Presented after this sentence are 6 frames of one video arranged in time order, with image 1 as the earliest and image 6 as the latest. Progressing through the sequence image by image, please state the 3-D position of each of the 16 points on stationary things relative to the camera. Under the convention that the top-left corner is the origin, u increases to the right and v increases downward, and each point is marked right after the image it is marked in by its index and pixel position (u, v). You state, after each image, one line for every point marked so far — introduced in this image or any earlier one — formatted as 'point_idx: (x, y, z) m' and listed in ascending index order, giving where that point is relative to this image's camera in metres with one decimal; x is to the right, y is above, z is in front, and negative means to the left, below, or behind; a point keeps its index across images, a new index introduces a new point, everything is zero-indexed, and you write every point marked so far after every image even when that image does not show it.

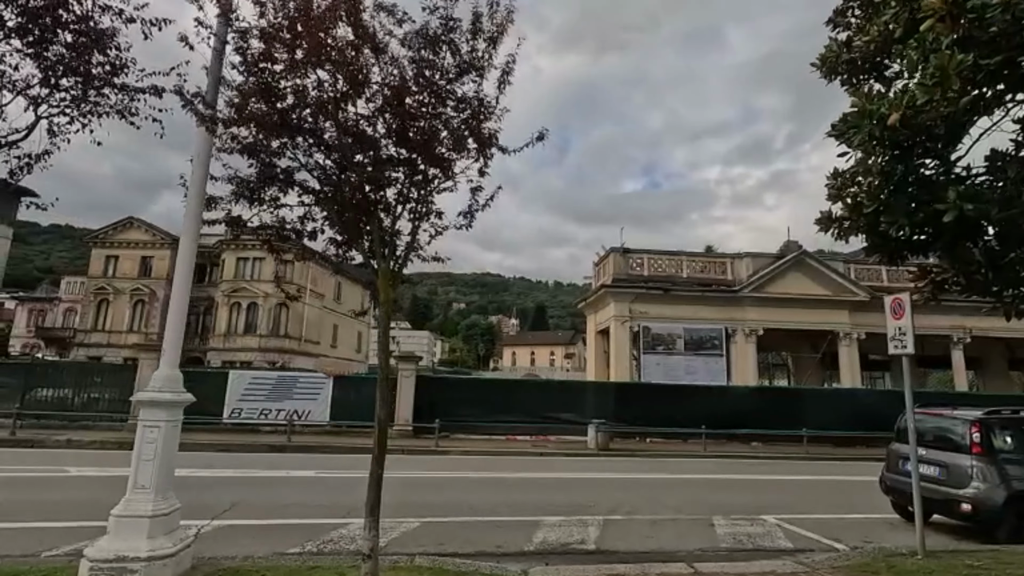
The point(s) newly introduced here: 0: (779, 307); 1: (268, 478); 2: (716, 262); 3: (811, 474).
0: (+9.4, -0.7, +19.0) m
1: (-4.1, -3.2, +9.1) m
2: (+7.3, +0.9, +19.4) m
3: (+6.9, -4.3, +12.3) m
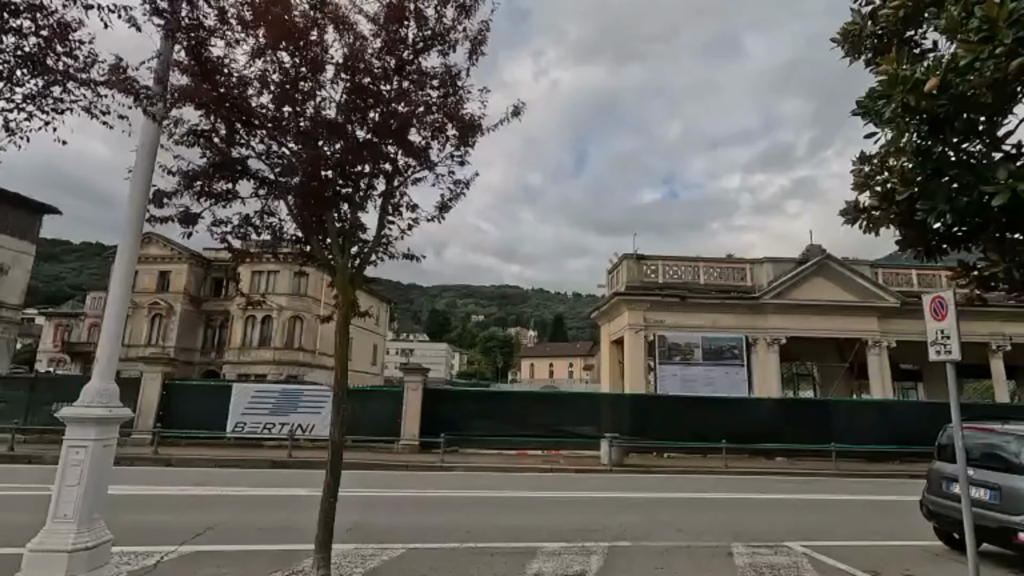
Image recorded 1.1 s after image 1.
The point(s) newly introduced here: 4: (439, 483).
0: (+9.7, -0.9, +18.0) m
1: (-4.1, -3.4, +8.6) m
2: (+7.7, +0.7, +18.6) m
3: (+7.0, -4.4, +11.4) m
4: (-1.5, -4.1, +11.3) m
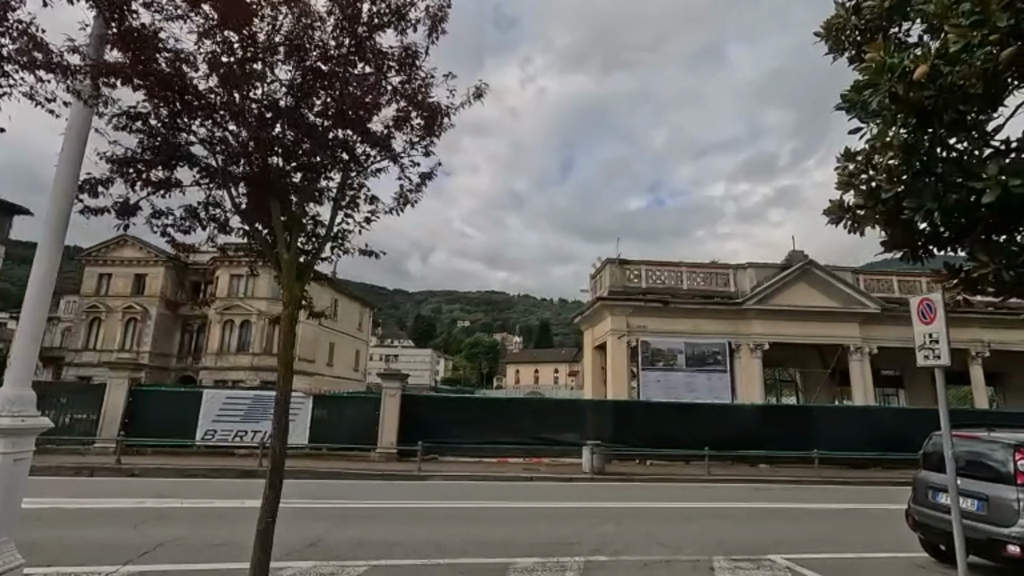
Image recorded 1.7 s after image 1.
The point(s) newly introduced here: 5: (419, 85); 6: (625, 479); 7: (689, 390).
0: (+9.1, -1.1, +18.0) m
1: (-4.5, -3.4, +8.2) m
2: (+7.1, +0.5, +18.5) m
3: (+6.5, -4.5, +11.3) m
4: (-2.0, -4.2, +10.9) m
5: (-0.8, +1.7, +4.5) m
6: (+2.9, -5.0, +13.9) m
7: (+5.7, -3.3, +17.5) m
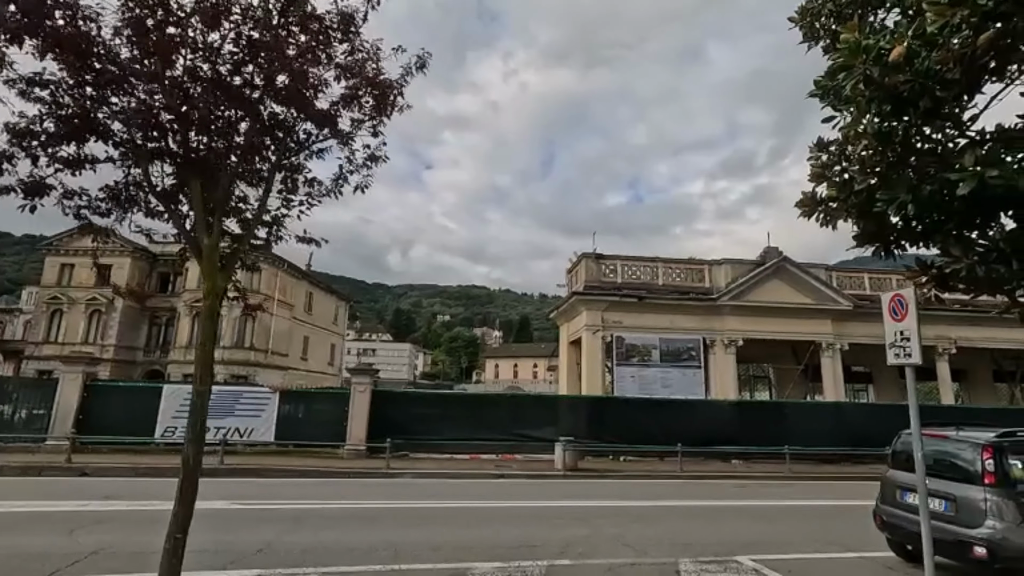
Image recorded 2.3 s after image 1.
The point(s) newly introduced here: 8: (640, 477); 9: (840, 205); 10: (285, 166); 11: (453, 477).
0: (+8.3, -0.9, +18.0) m
1: (-5.0, -3.2, +7.7) m
2: (+6.2, +0.7, +18.4) m
3: (+5.9, -4.4, +11.2) m
4: (-2.6, -4.0, +10.5) m
5: (-1.1, +1.8, +4.1) m
6: (+2.2, -4.8, +13.8) m
7: (+4.9, -3.2, +17.4) m
8: (+3.3, -4.9, +13.9) m
9: (+3.0, +0.8, +5.0) m
10: (-1.6, +0.9, +3.9) m
11: (-1.5, -4.7, +13.3) m
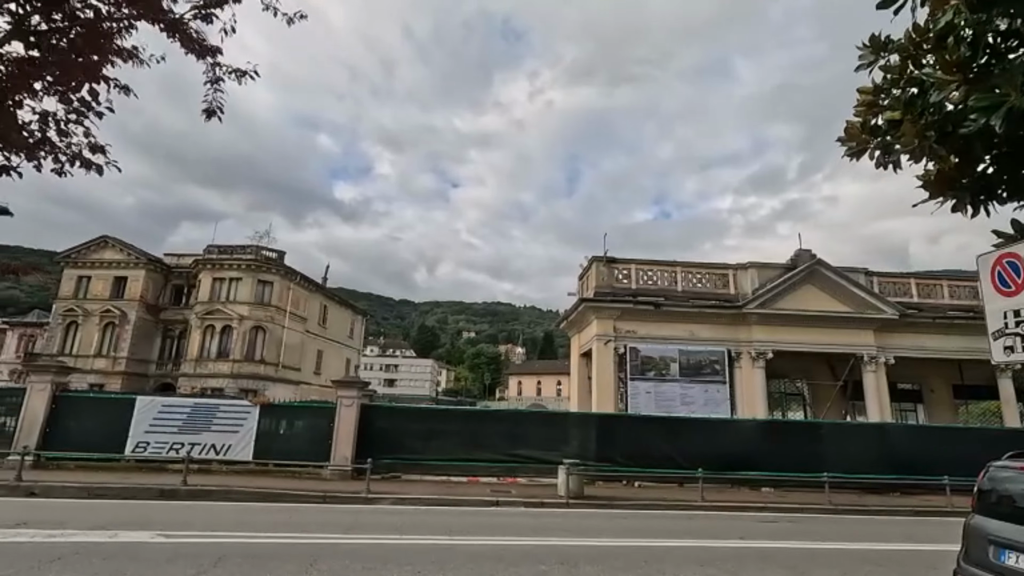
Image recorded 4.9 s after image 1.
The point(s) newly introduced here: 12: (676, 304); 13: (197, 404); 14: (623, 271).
0: (+8.4, -1.1, +16.2) m
1: (-5.4, -3.1, +6.5) m
2: (+6.3, +0.4, +16.7) m
3: (+5.7, -4.4, +9.4) m
4: (-2.8, -4.0, +9.1) m
5: (-1.6, +2.0, +2.8) m
6: (+2.1, -4.9, +12.1) m
7: (+5.0, -3.4, +15.7) m
8: (+3.2, -4.9, +12.1) m
9: (+2.5, +1.0, +3.5) m
10: (-2.2, +1.1, +2.6) m
11: (-1.6, -4.7, +11.8) m
12: (+4.8, -0.5, +15.8) m
13: (-8.3, -3.0, +14.1) m
14: (+3.4, +0.5, +16.5) m
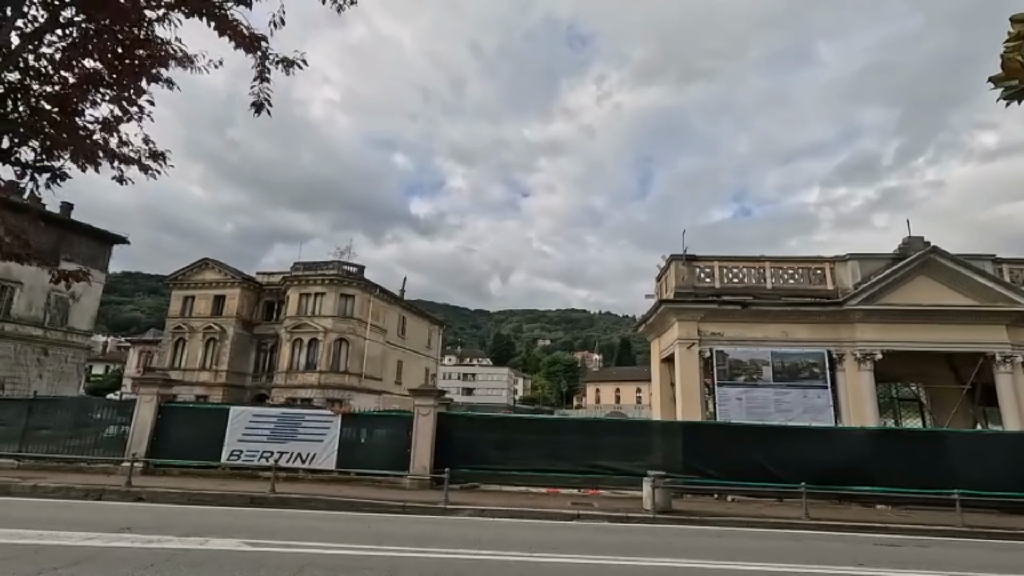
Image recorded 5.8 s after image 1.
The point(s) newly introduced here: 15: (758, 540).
0: (+10.5, -0.9, +14.4) m
1: (-4.4, -3.3, +6.7) m
2: (+8.5, +0.6, +15.3) m
3: (+7.0, -4.2, +8.1) m
4: (-1.5, -4.1, +9.0) m
5: (-1.4, +2.0, +2.6) m
6: (+3.8, -4.9, +11.2) m
7: (+7.1, -3.3, +14.4) m
8: (+4.9, -4.9, +11.1) m
9: (+2.9, +1.1, +2.7) m
10: (-1.9, +1.1, +2.5) m
11: (+0.2, -4.8, +11.4) m
12: (+6.9, -0.4, +14.6) m
13: (-6.2, -3.4, +14.6) m
14: (+5.6, +0.5, +15.5) m
15: (+4.4, -4.5, +9.6) m
